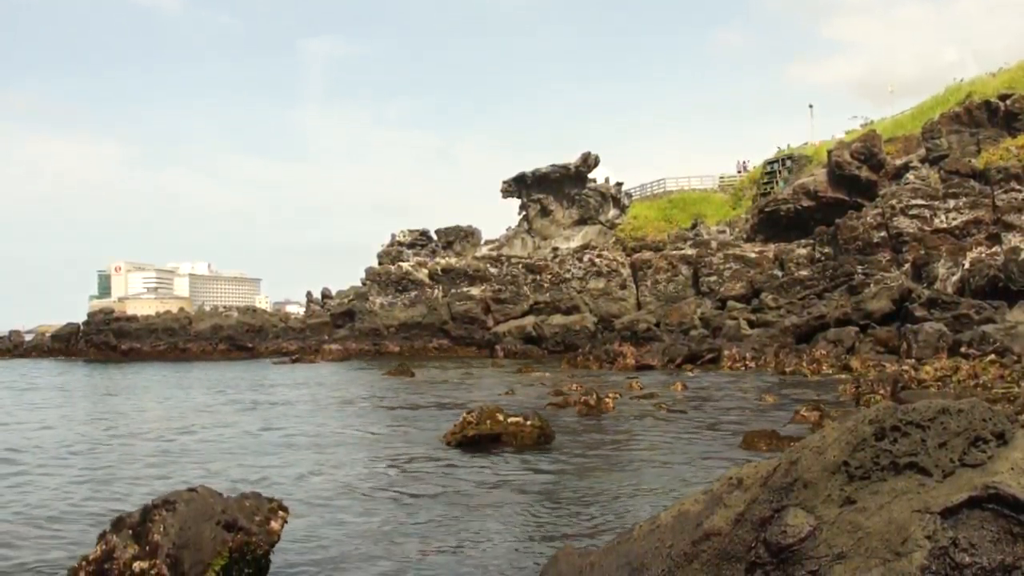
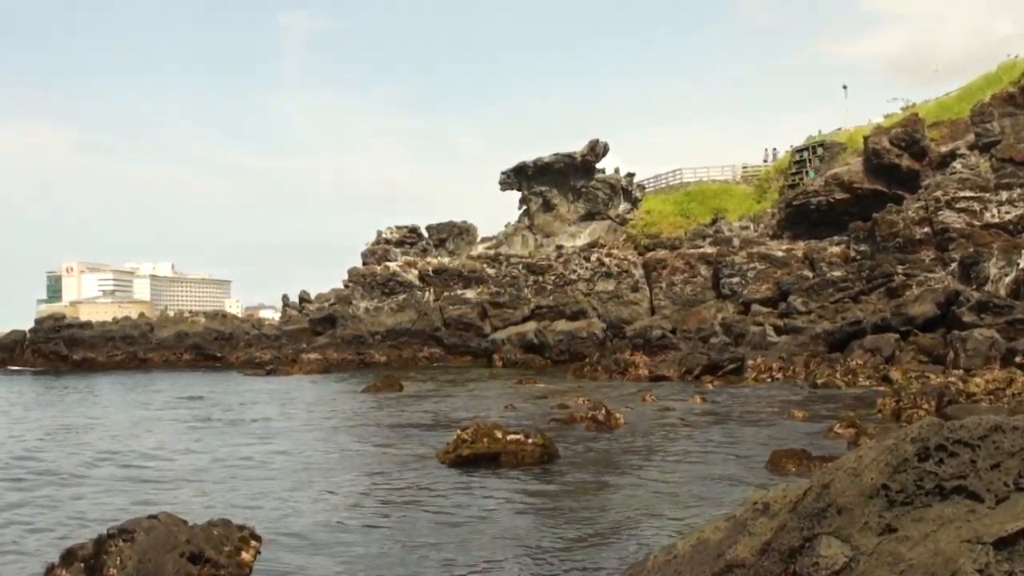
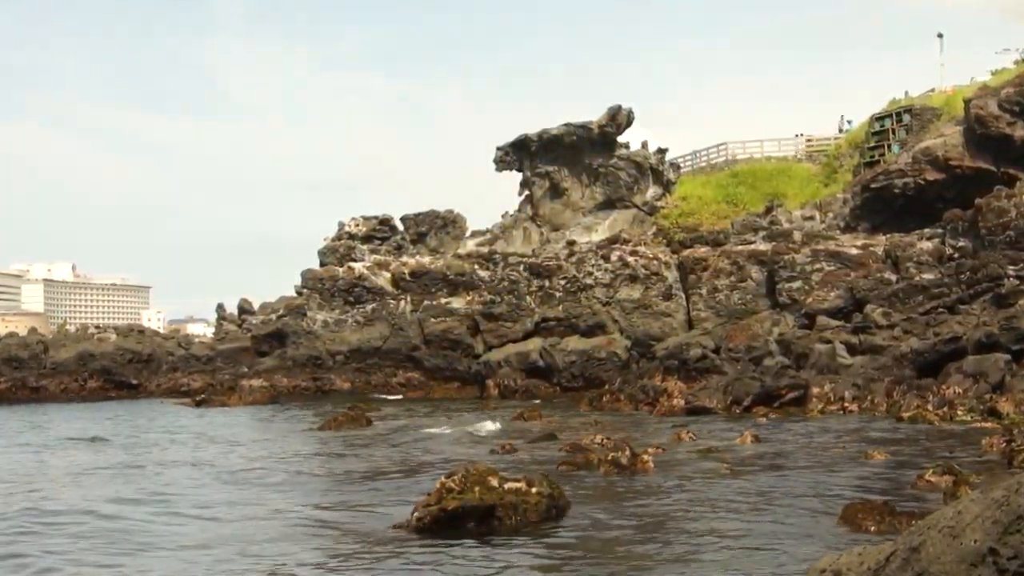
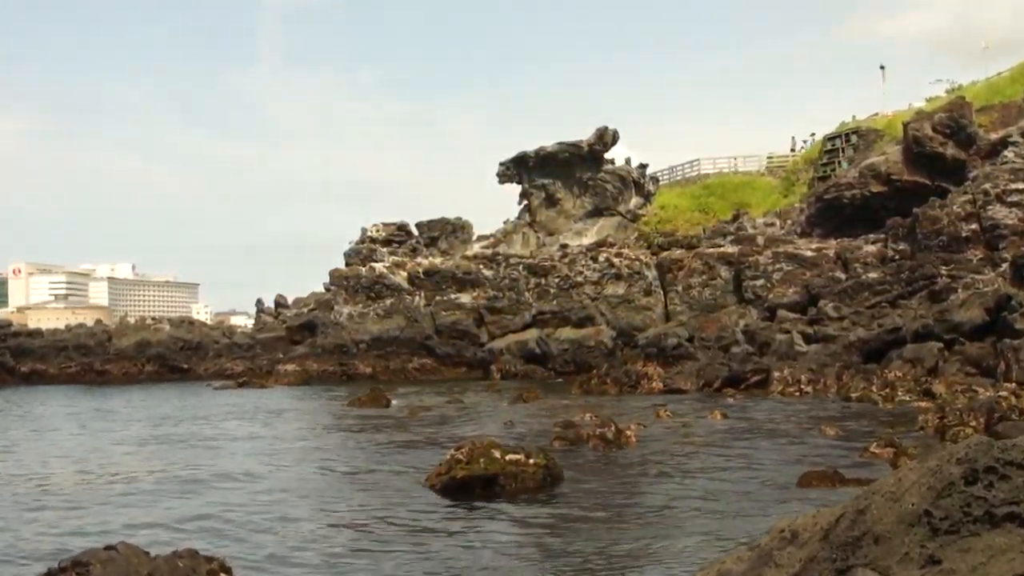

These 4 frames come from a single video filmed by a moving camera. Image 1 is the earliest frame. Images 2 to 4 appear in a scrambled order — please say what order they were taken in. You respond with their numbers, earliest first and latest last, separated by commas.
2, 4, 3
